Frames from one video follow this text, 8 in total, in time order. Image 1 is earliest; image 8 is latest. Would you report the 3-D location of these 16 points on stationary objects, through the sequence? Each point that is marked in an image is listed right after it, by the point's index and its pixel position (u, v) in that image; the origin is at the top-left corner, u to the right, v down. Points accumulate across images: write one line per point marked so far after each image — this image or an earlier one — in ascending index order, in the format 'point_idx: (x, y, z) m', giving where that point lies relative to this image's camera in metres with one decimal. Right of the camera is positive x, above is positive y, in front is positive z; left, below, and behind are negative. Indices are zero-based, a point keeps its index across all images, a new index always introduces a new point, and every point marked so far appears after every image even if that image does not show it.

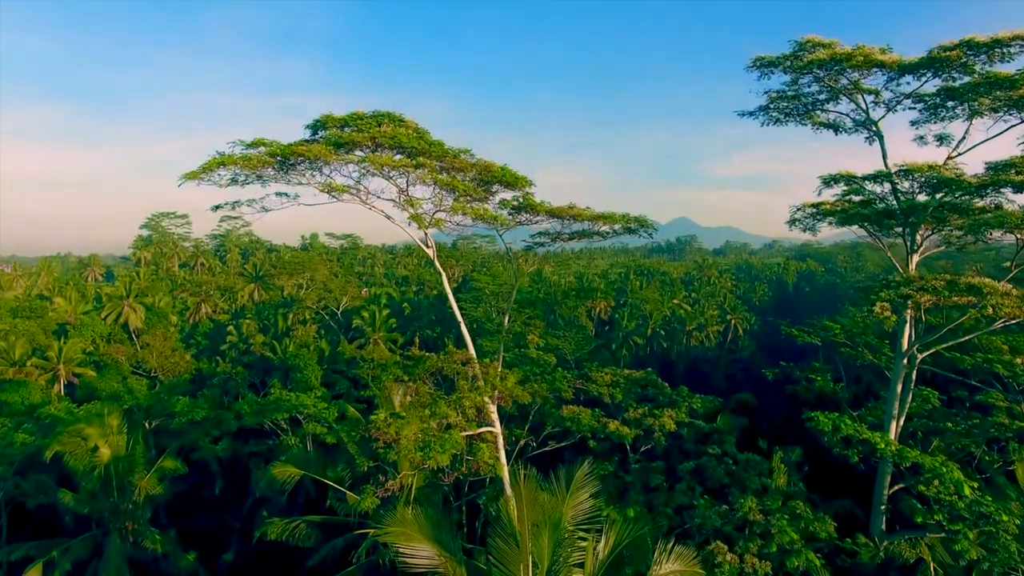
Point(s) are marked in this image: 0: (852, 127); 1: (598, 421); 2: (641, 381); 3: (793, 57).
0: (+6.9, +3.3, +11.7) m
1: (+1.7, -2.6, +11.1) m
2: (+2.7, -2.0, +12.2) m
3: (+5.0, +4.1, +10.2) m
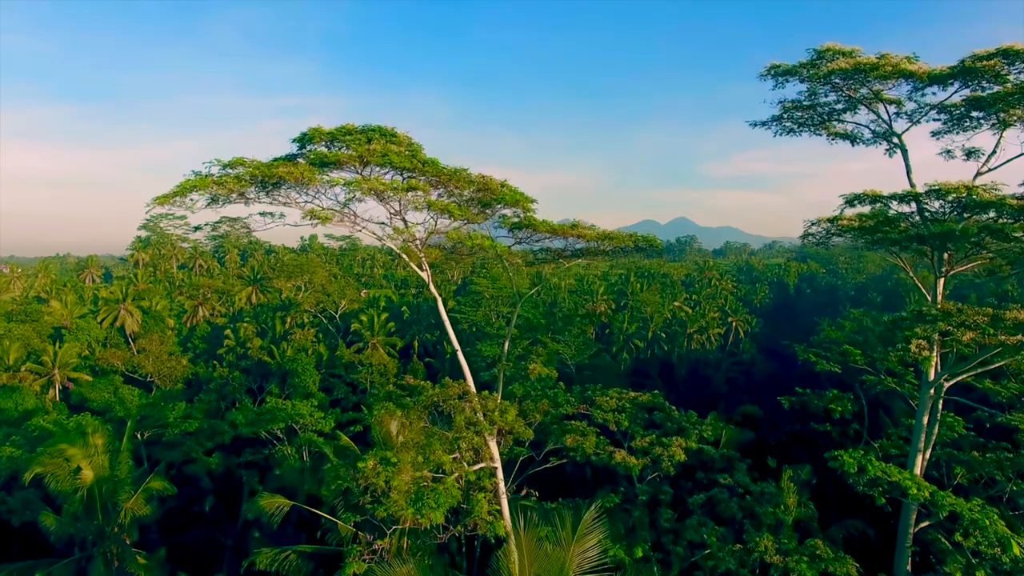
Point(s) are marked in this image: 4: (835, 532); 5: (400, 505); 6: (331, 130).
0: (+6.9, +2.9, +11.1) m
1: (+1.7, -3.0, +10.5) m
2: (+2.7, -2.4, +11.7) m
3: (+5.0, +3.7, +9.7) m
4: (+7.8, -5.8, +13.8) m
5: (-1.4, -2.7, +7.0) m
6: (-3.1, +2.5, +9.4) m
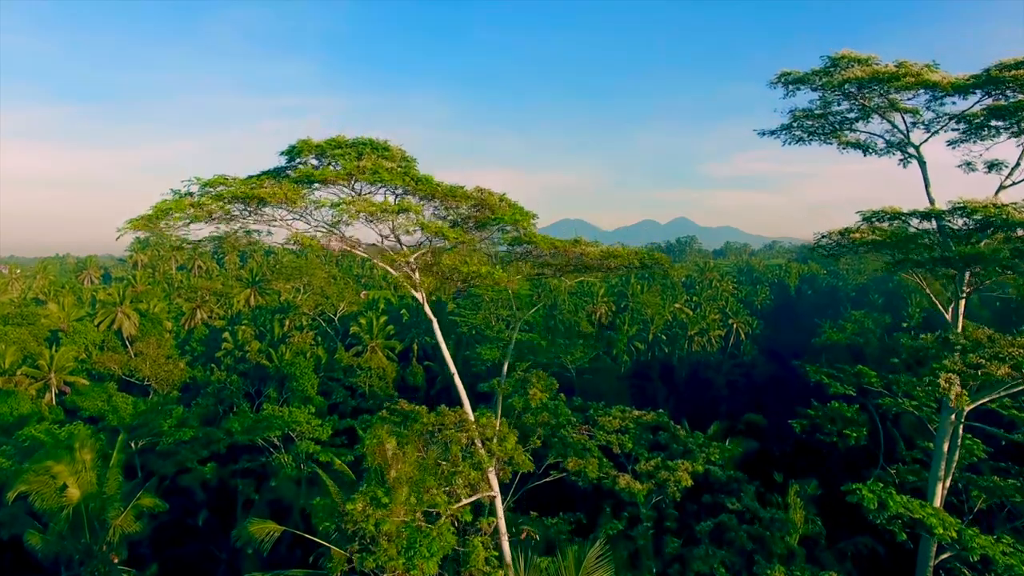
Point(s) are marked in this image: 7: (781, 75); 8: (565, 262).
0: (+6.9, +2.6, +10.7) m
1: (+1.7, -3.3, +10.1) m
2: (+2.7, -2.7, +11.2) m
3: (+5.0, +3.5, +9.2) m
4: (+7.8, -6.1, +13.4) m
5: (-1.4, -3.0, +6.6) m
6: (-3.1, +2.2, +9.0) m
7: (+4.6, +3.7, +9.9) m
8: (+1.1, +0.3, +12.2) m
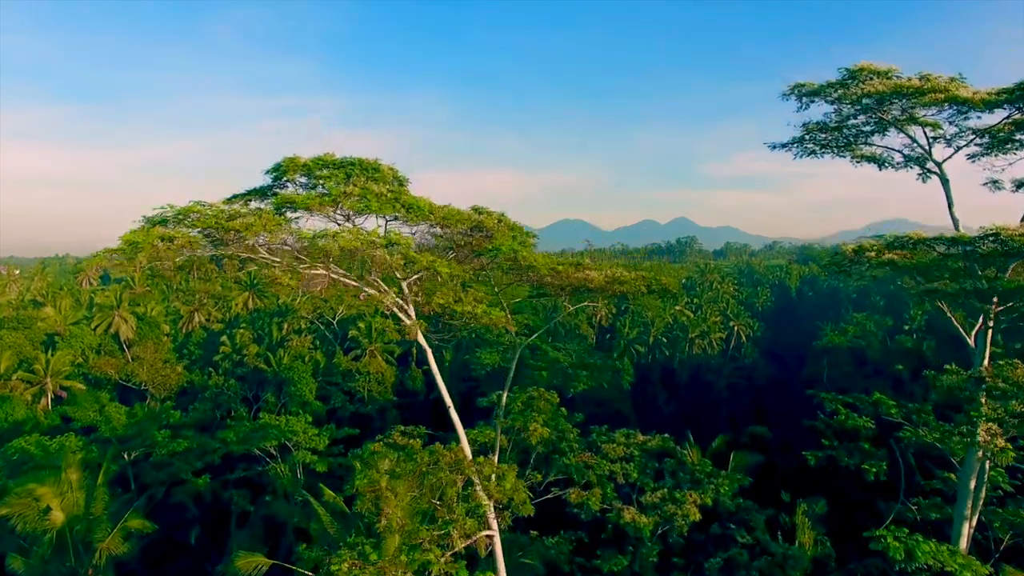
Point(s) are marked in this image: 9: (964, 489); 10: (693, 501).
0: (+6.9, +2.2, +10.2) m
1: (+1.7, -3.6, +9.6) m
2: (+2.7, -3.1, +10.7) m
3: (+5.0, +3.1, +8.7) m
4: (+7.8, -6.5, +12.9) m
5: (-1.4, -3.4, +6.1) m
6: (-3.1, +1.8, +8.5) m
7: (+4.6, +3.3, +9.5) m
8: (+1.1, -0.1, +11.8) m
9: (+6.2, -2.8, +7.9) m
10: (+3.0, -3.5, +9.5) m
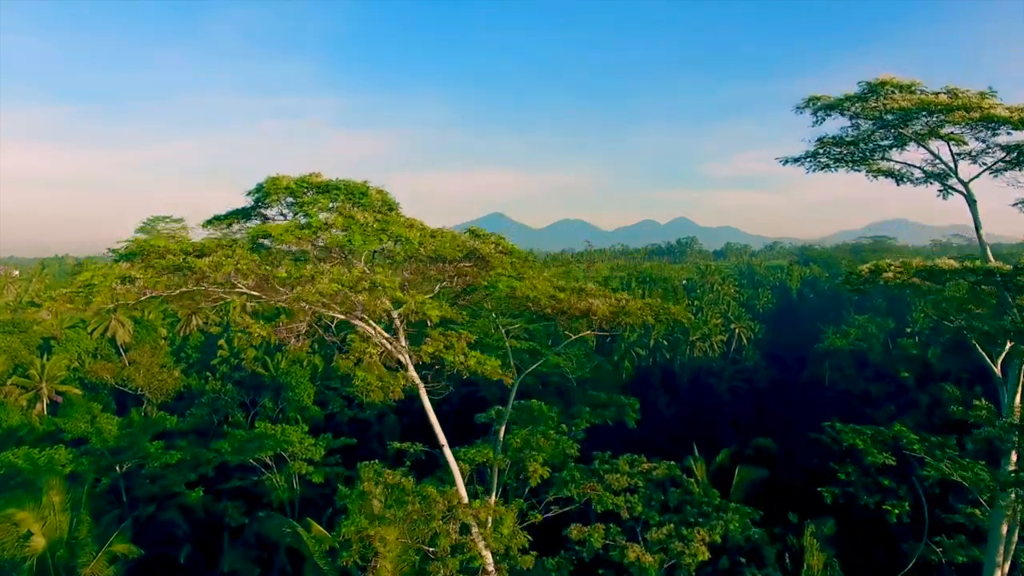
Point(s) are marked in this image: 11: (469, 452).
0: (+6.9, +1.9, +9.7) m
1: (+1.6, -4.0, +9.1) m
2: (+2.7, -3.4, +10.2) m
3: (+5.0, +2.7, +8.2) m
4: (+7.7, -6.8, +12.4) m
5: (-1.4, -3.8, +5.6) m
6: (-3.1, +1.4, +8.0) m
7: (+4.6, +3.0, +8.9) m
8: (+1.1, -0.5, +11.2) m
9: (+6.1, -3.1, +7.3) m
10: (+3.0, -3.9, +9.0) m
11: (-0.8, -3.3, +11.6) m
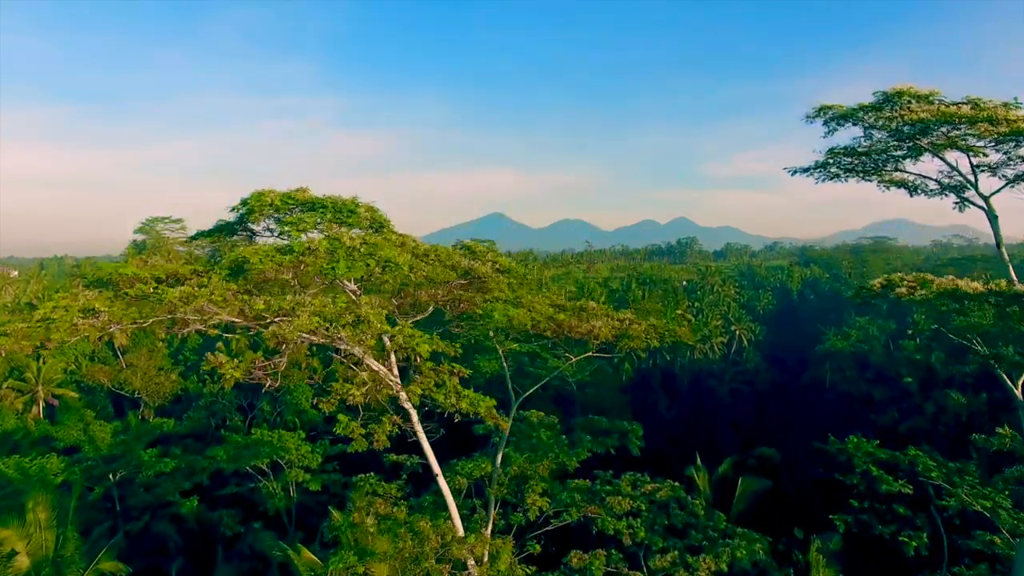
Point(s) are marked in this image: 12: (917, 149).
0: (+6.9, +1.6, +9.3) m
1: (+1.6, -4.3, +8.7) m
2: (+2.7, -3.7, +9.9) m
3: (+5.0, +2.5, +7.9) m
4: (+7.7, -7.1, +12.0) m
5: (-1.5, -4.0, +5.2) m
6: (-3.2, +1.2, +7.6) m
7: (+4.6, +2.7, +8.6) m
8: (+1.0, -0.7, +10.9) m
9: (+6.1, -3.4, +7.0) m
10: (+2.9, -4.1, +8.6) m
11: (-0.9, -3.5, +11.2) m
12: (+5.7, +2.0, +8.1) m
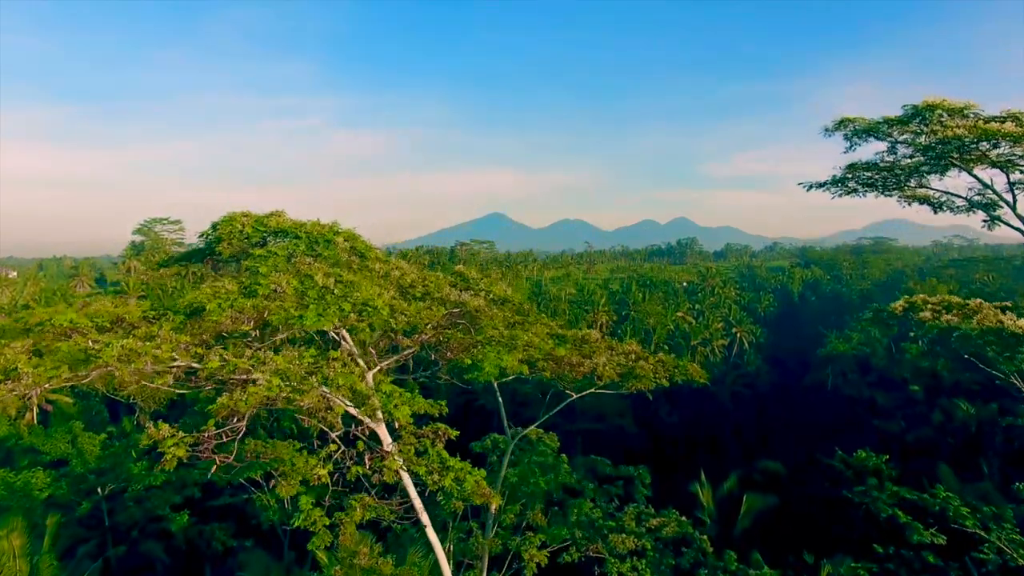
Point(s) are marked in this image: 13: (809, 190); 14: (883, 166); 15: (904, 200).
0: (+6.8, +1.2, +8.7) m
1: (+1.6, -4.6, +8.1) m
2: (+2.6, -4.1, +9.2) m
3: (+4.9, +2.1, +7.2) m
4: (+7.6, -7.5, +11.4) m
5: (-1.5, -4.4, +4.6) m
6: (-3.2, +0.8, +7.0) m
7: (+4.5, +2.3, +7.9) m
8: (+1.0, -1.1, +10.3) m
9: (+6.1, -3.7, +6.3) m
10: (+2.9, -4.5, +8.0) m
11: (-0.9, -3.9, +10.6) m
12: (+5.6, +1.6, +7.5) m
13: (+4.8, +1.6, +9.3) m
14: (+5.5, +1.8, +8.5) m
15: (+6.1, +1.4, +8.9) m
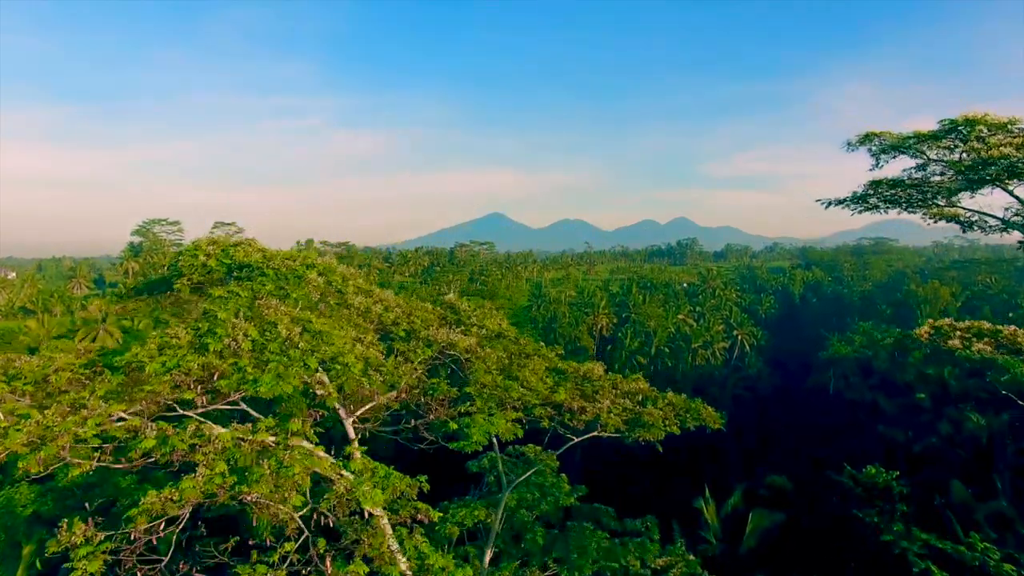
0: (+6.7, +0.9, +8.1) m
1: (+1.5, -5.0, +7.5) m
2: (+2.6, -4.4, +8.6) m
3: (+4.9, +1.7, +6.6) m
4: (+7.6, -7.8, +10.8) m
5: (-1.6, -4.7, +4.0) m
6: (-3.3, +0.5, +6.4) m
7: (+4.5, +2.0, +7.3) m
8: (+0.9, -1.5, +9.6) m
9: (+6.0, -4.1, +5.7) m
10: (+2.8, -4.9, +7.3) m
11: (-1.0, -4.2, +9.9) m
12: (+5.6, +1.2, +6.8) m
13: (+4.8, +1.3, +8.7) m
14: (+5.4, +1.5, +7.9) m
15: (+6.1, +1.0, +8.3) m
